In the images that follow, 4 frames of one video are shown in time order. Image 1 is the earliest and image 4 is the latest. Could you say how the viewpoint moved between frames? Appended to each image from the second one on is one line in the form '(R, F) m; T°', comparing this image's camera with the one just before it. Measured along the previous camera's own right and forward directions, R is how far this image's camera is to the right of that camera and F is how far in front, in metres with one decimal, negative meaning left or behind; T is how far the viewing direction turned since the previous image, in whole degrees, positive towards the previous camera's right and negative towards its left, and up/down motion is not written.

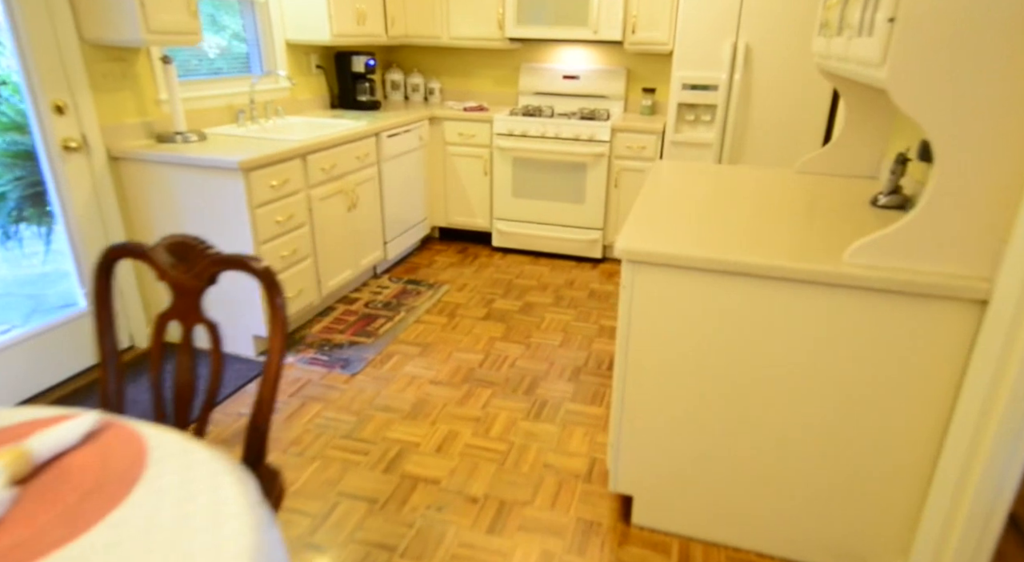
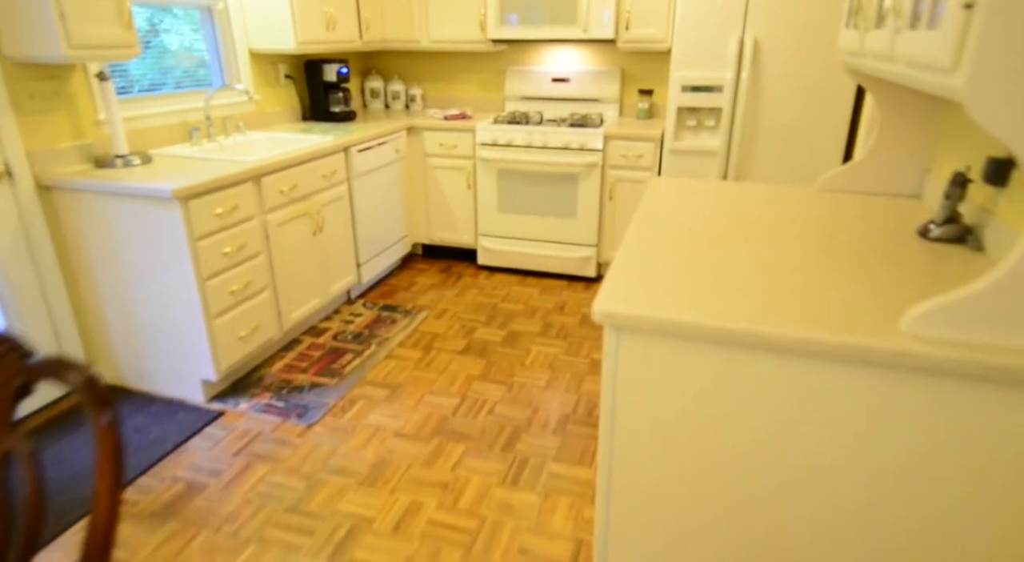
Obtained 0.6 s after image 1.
(+0.1, +0.3) m; -1°
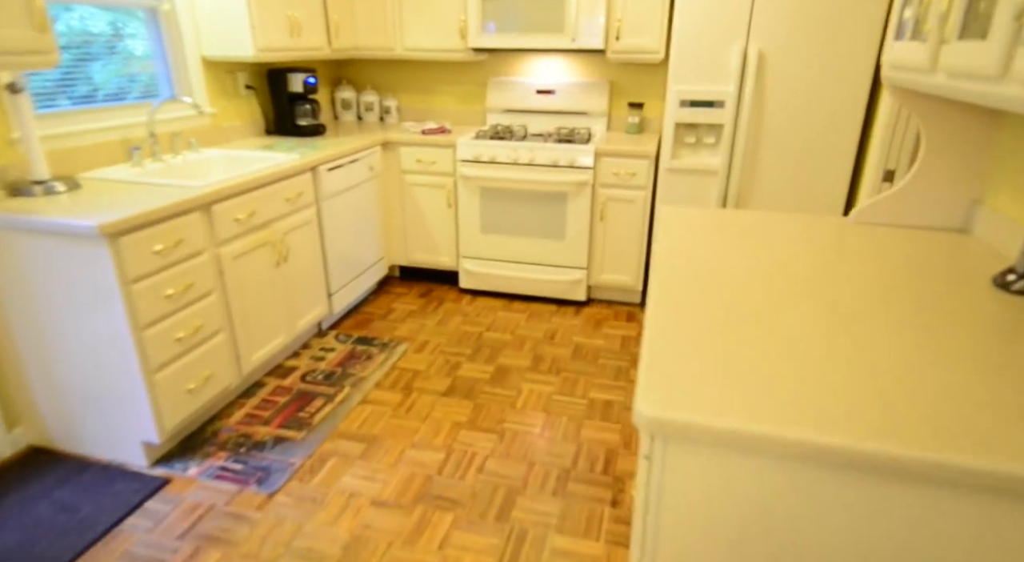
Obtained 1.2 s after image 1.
(-0.1, +0.3) m; +2°
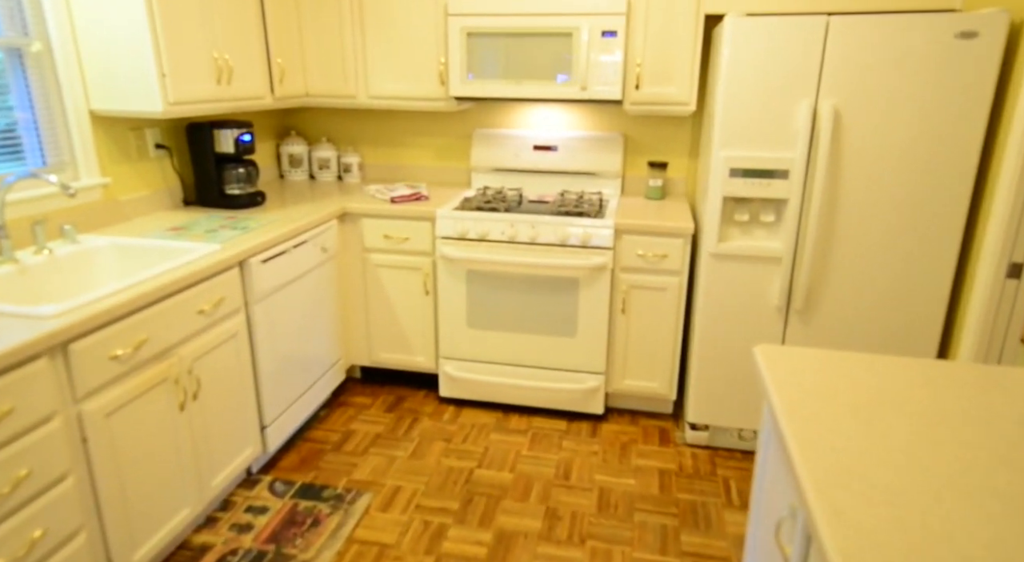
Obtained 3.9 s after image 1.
(-0.1, +0.7) m; +3°
